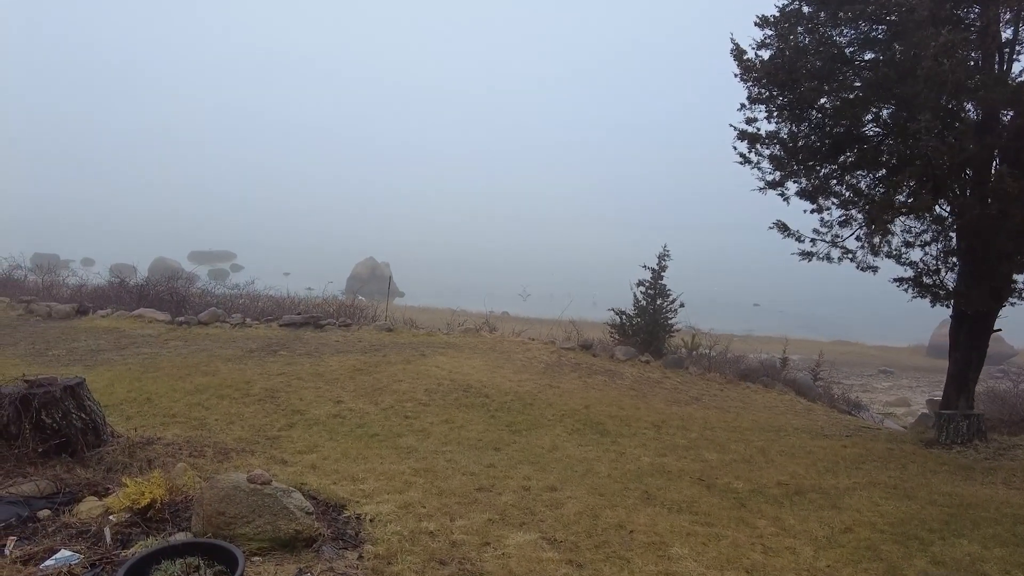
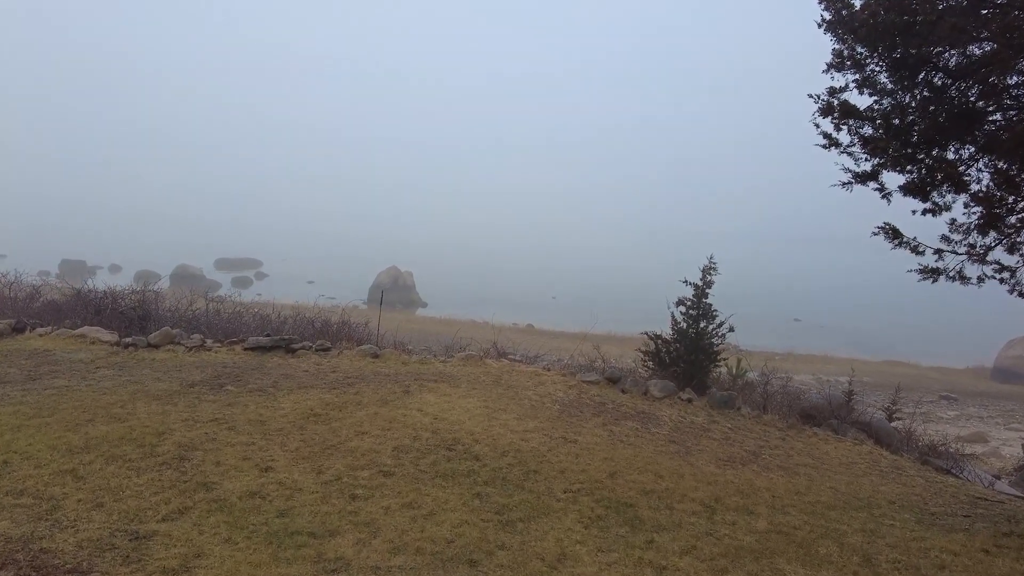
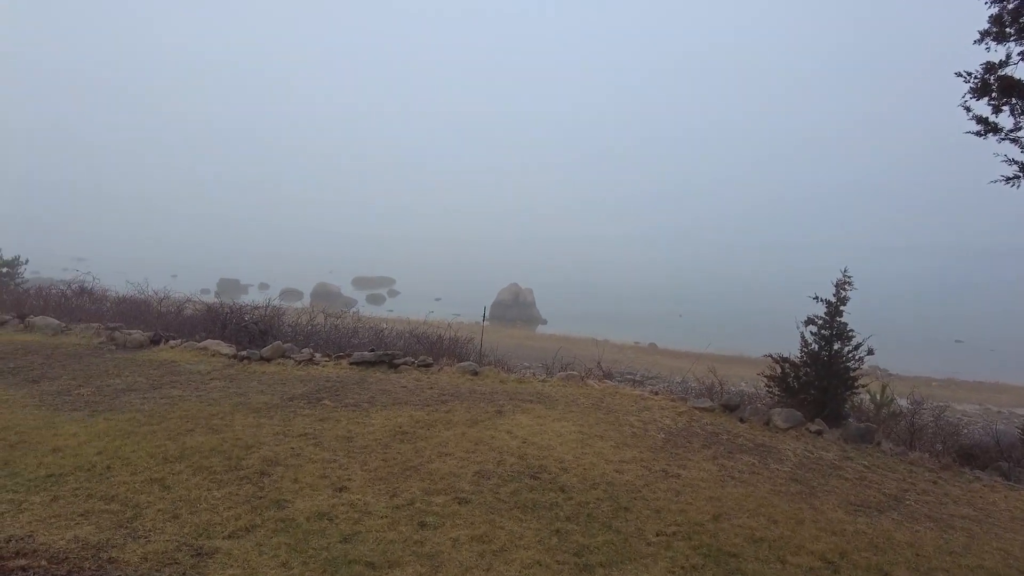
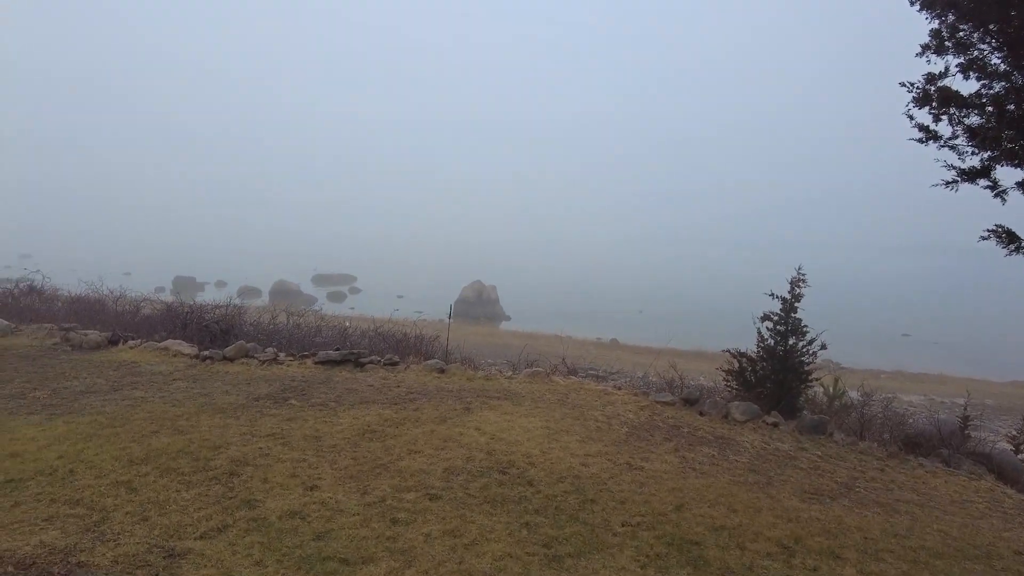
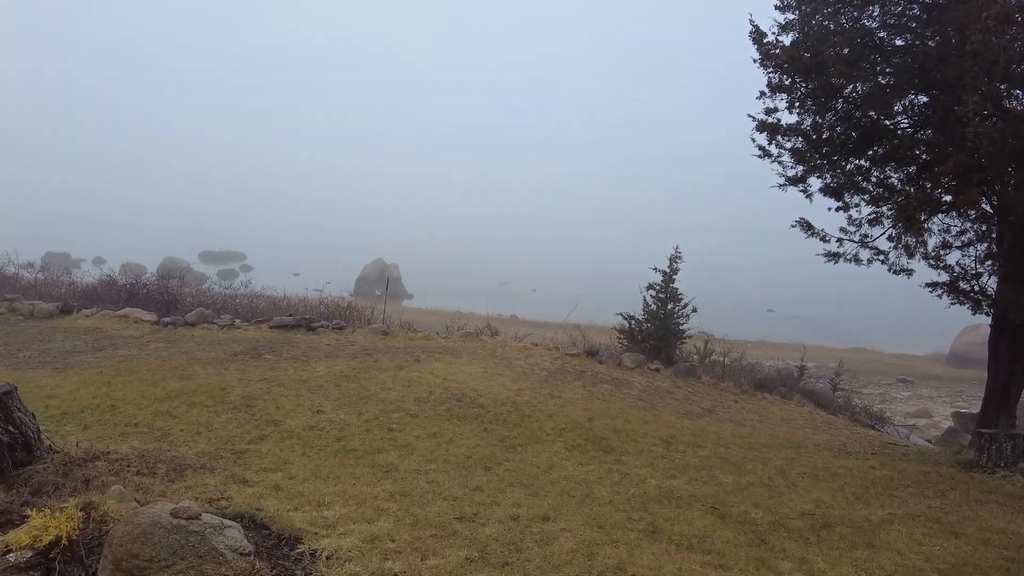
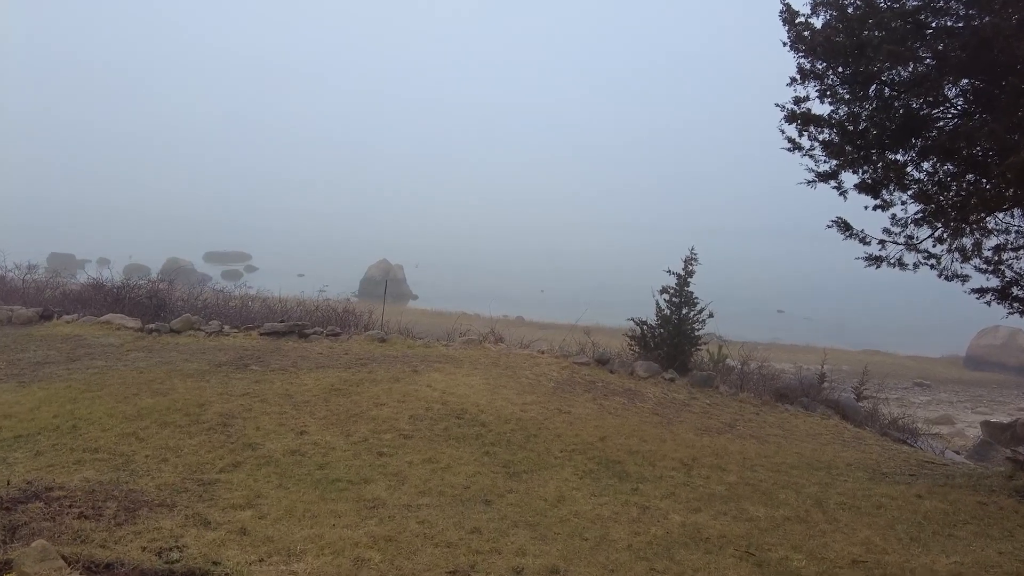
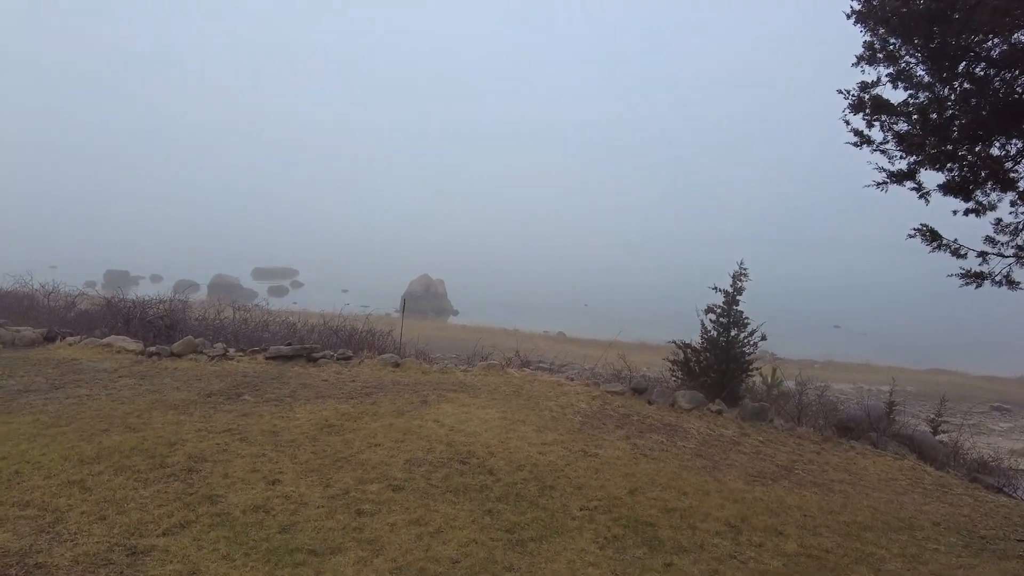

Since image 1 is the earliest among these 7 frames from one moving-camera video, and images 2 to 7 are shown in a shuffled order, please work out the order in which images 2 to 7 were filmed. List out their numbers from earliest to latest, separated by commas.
5, 6, 2, 7, 4, 3
